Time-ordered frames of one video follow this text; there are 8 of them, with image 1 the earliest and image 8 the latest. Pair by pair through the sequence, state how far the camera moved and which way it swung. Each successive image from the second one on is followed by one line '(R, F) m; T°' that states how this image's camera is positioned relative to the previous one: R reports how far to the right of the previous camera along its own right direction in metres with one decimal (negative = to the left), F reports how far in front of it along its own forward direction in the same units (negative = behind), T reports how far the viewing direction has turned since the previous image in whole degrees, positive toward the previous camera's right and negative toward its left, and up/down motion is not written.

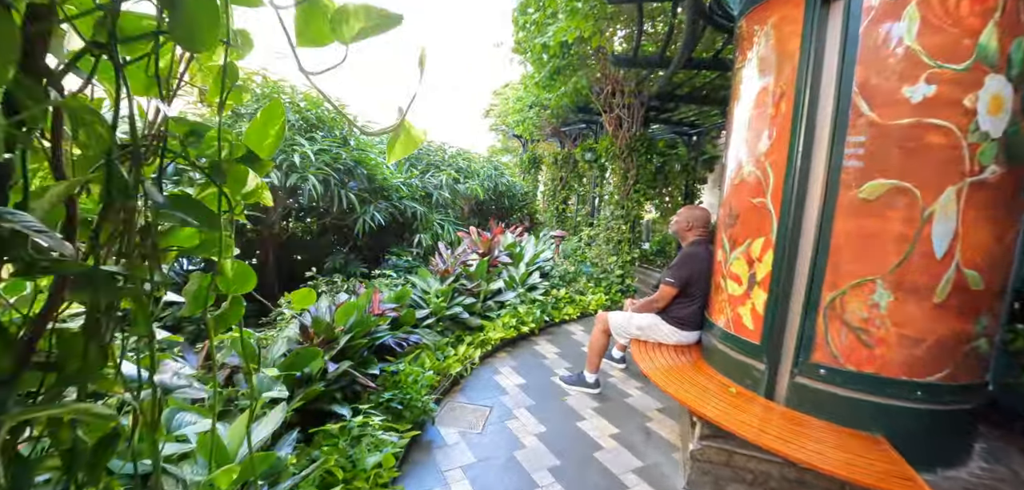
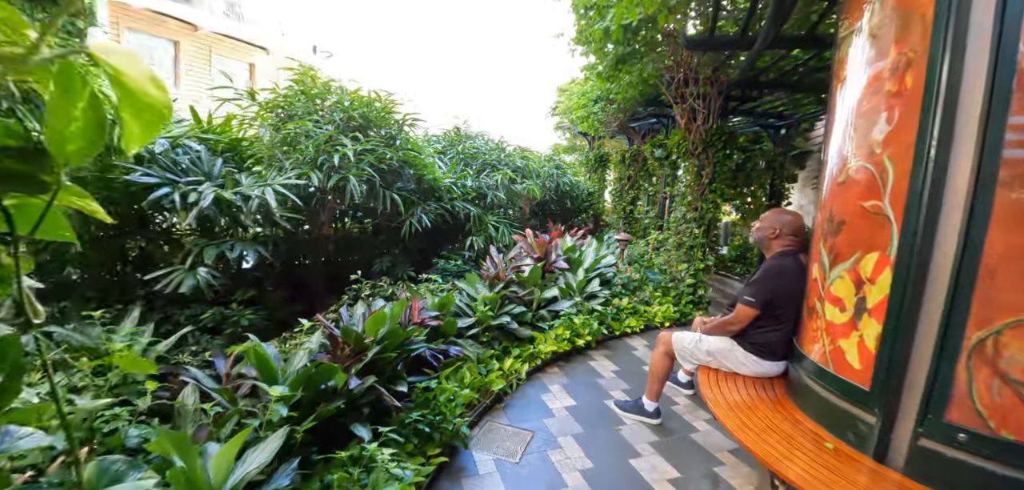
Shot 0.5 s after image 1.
(+0.1, +0.3) m; -9°
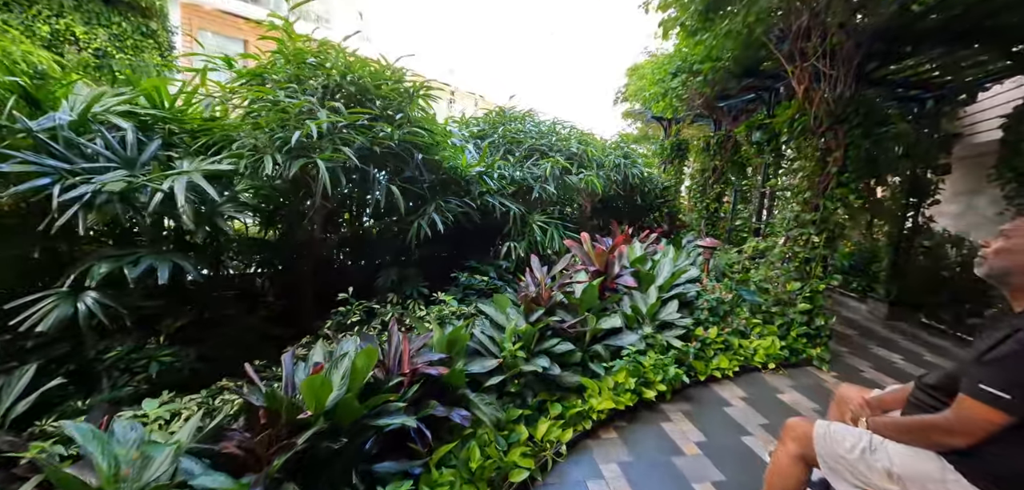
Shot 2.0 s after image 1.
(+0.1, +0.9) m; -8°
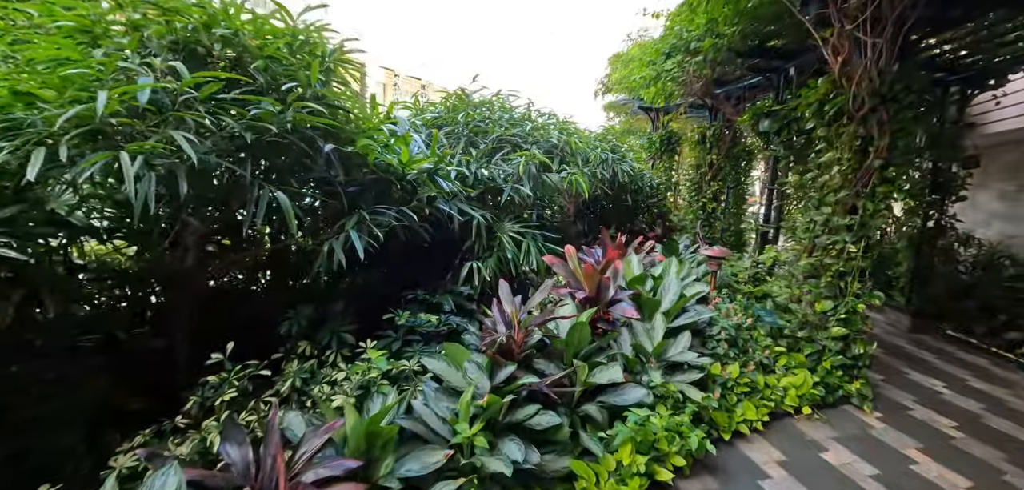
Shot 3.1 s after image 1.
(+0.1, +0.7) m; +2°
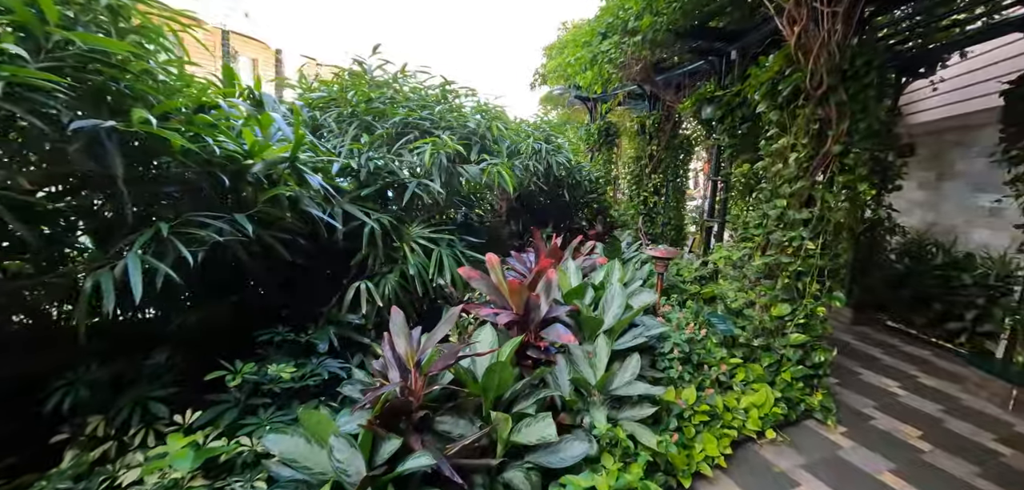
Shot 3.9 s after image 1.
(+0.2, +0.5) m; +7°
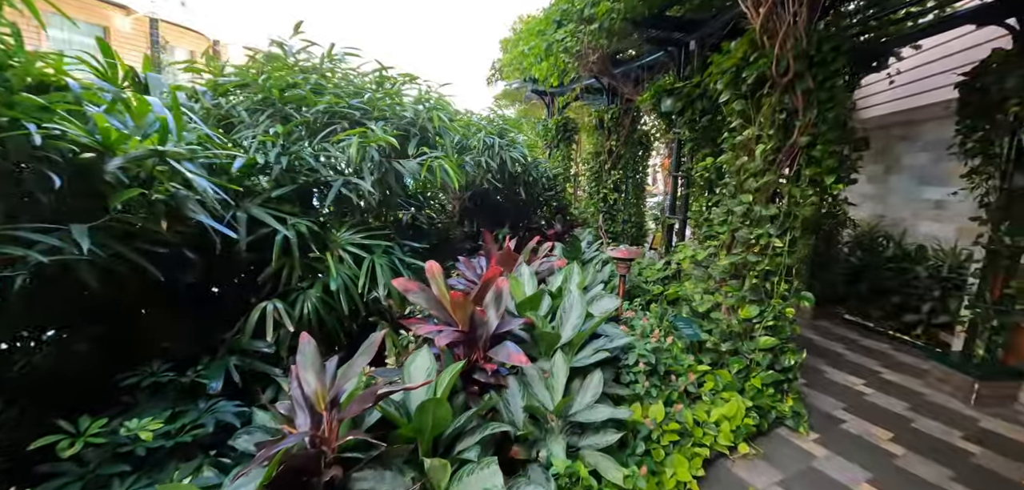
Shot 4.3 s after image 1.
(+0.1, +0.2) m; +4°
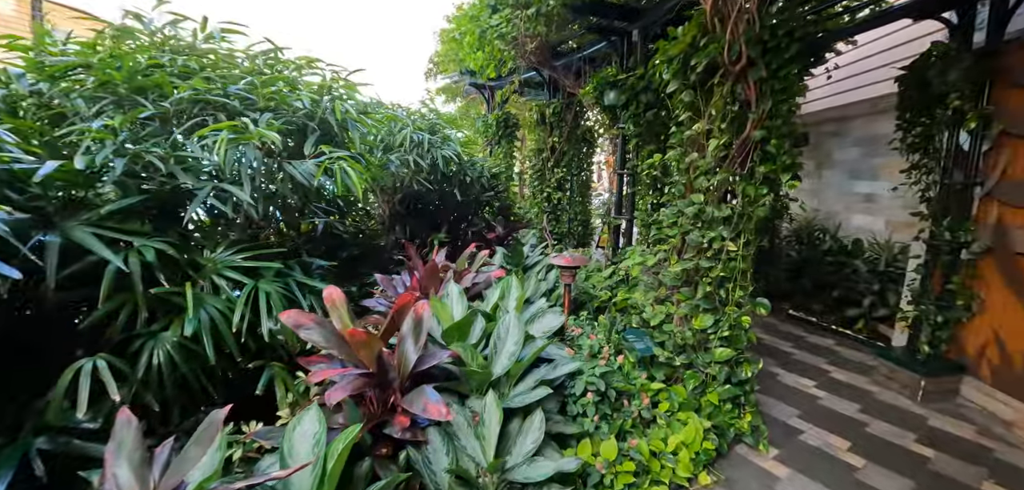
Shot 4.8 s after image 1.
(+0.1, +0.3) m; +6°
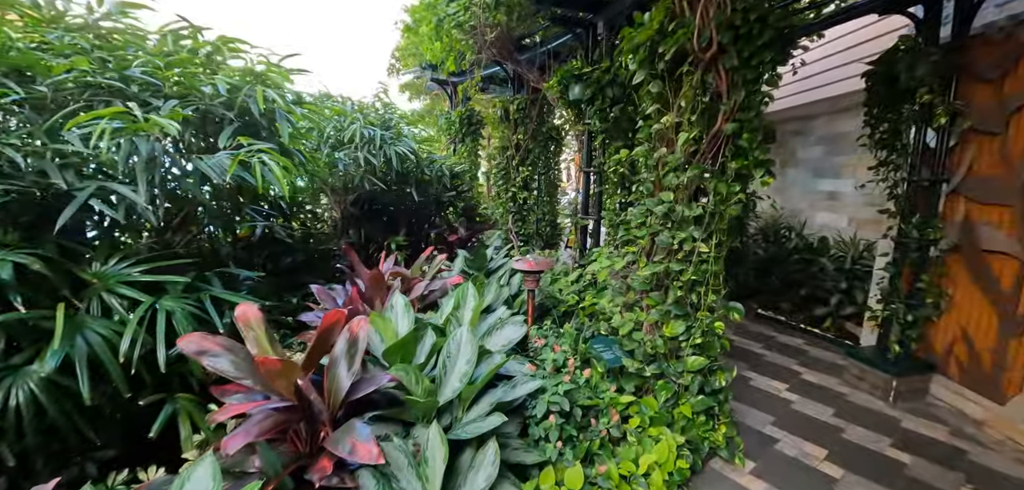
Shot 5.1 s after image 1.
(+0.1, +0.2) m; +3°
